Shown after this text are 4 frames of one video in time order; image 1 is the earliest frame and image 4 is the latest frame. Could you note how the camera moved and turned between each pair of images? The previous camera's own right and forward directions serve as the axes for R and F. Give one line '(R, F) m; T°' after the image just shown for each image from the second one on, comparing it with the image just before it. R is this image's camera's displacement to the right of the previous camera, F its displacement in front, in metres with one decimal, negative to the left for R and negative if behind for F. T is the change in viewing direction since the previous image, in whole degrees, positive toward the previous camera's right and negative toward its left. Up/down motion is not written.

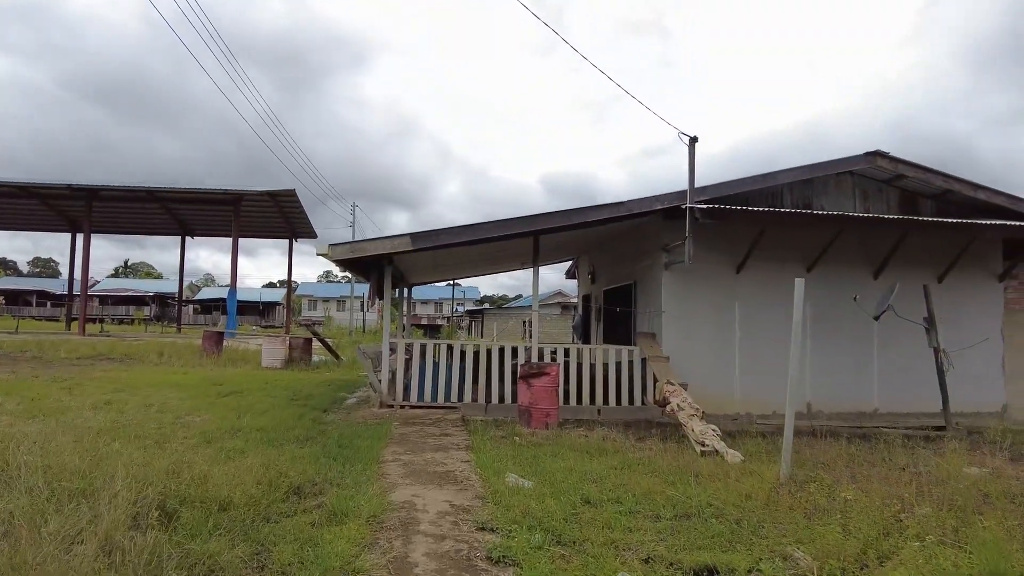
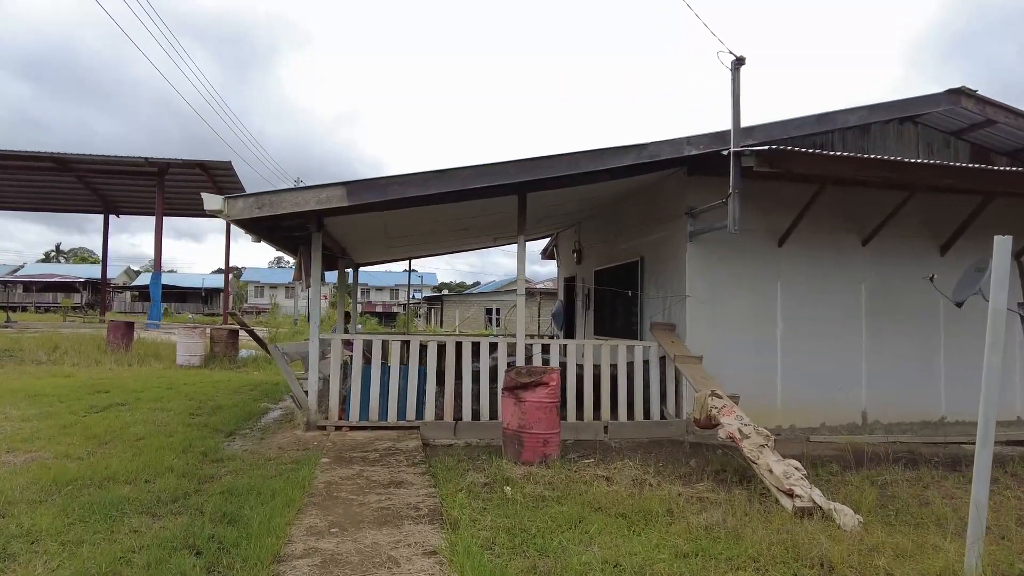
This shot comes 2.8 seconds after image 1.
(-0.2, +1.9) m; +4°
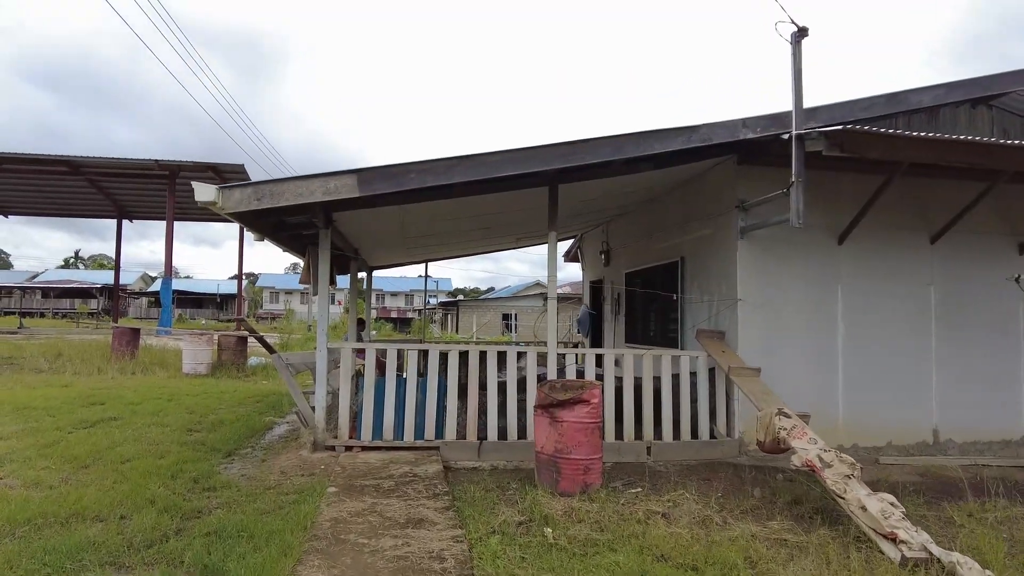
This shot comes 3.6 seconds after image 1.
(-0.1, +0.6) m; -1°
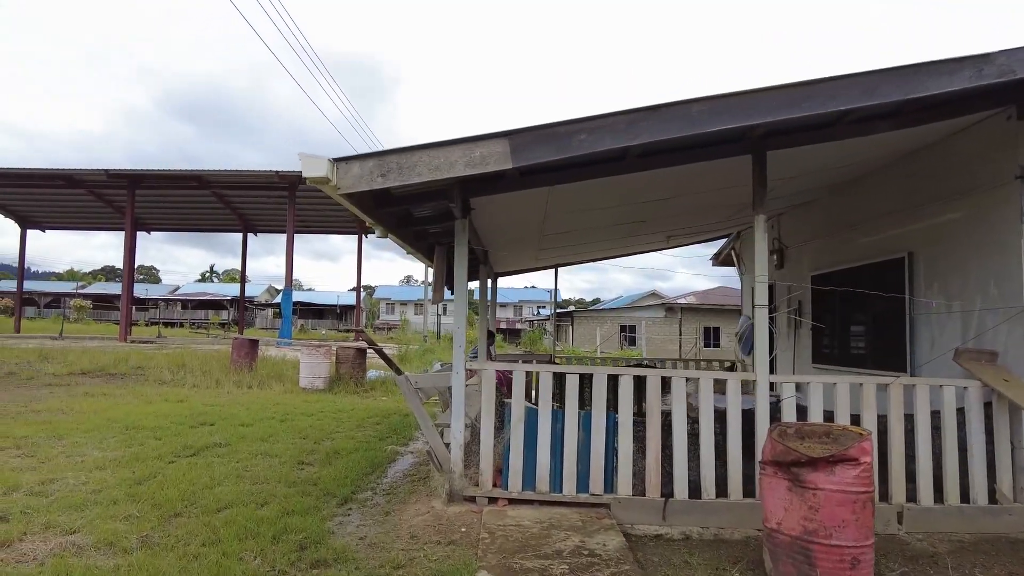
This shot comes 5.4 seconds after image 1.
(-0.5, +1.1) m; -9°
